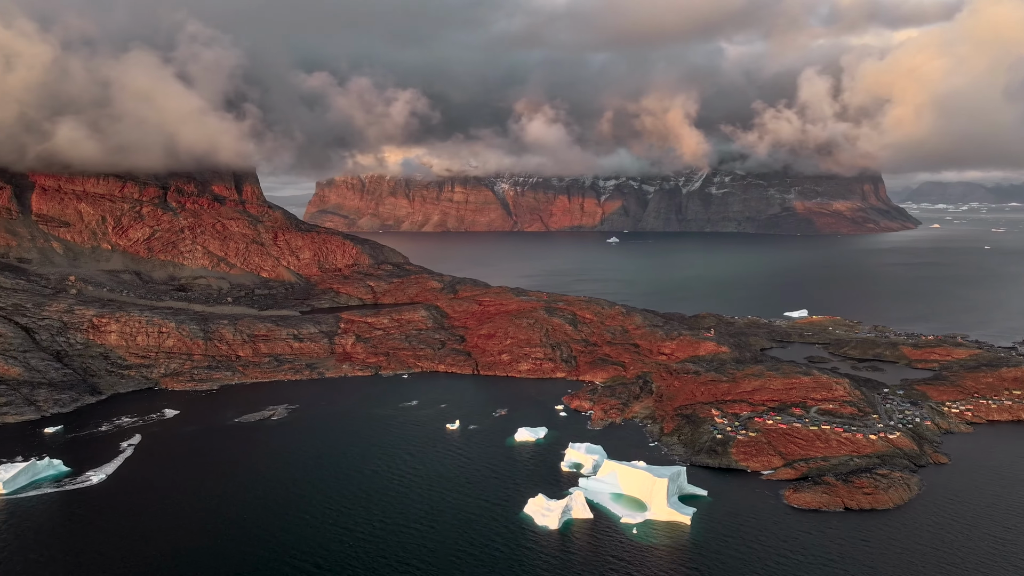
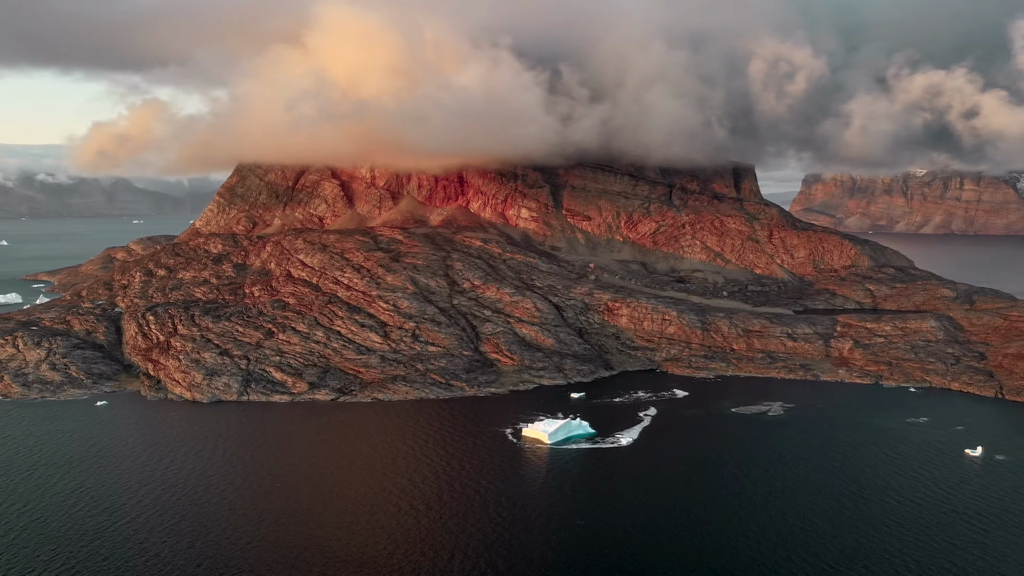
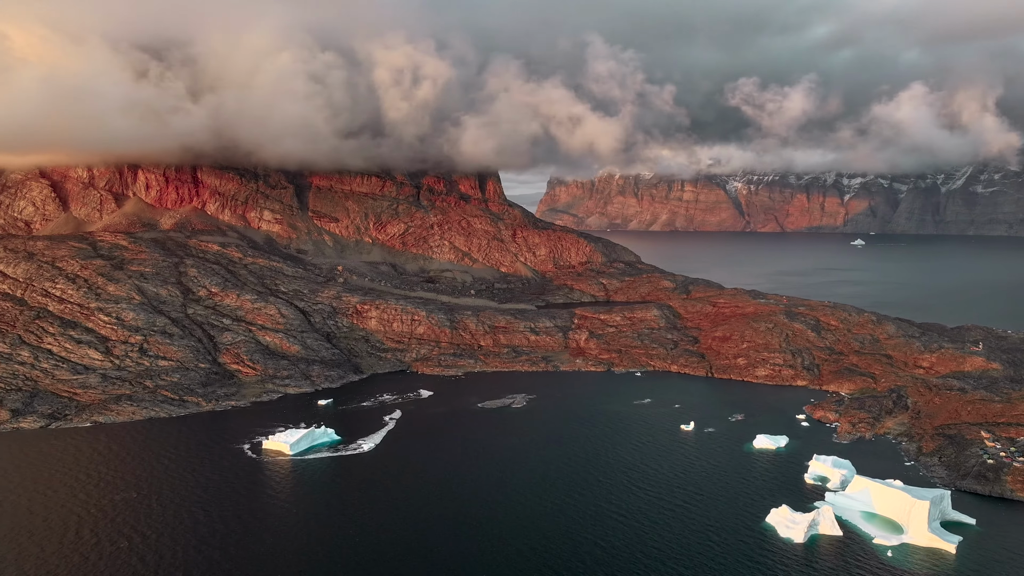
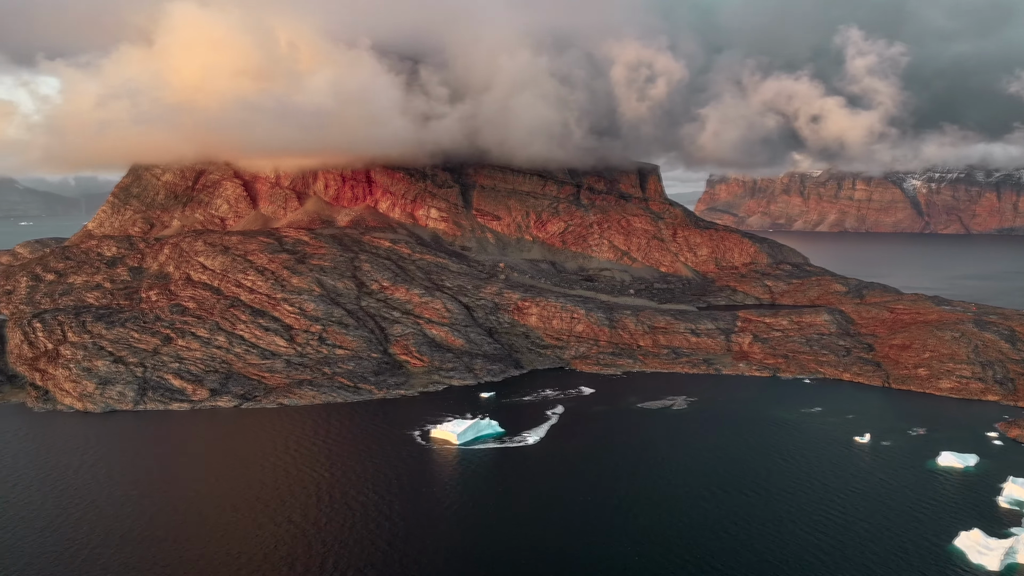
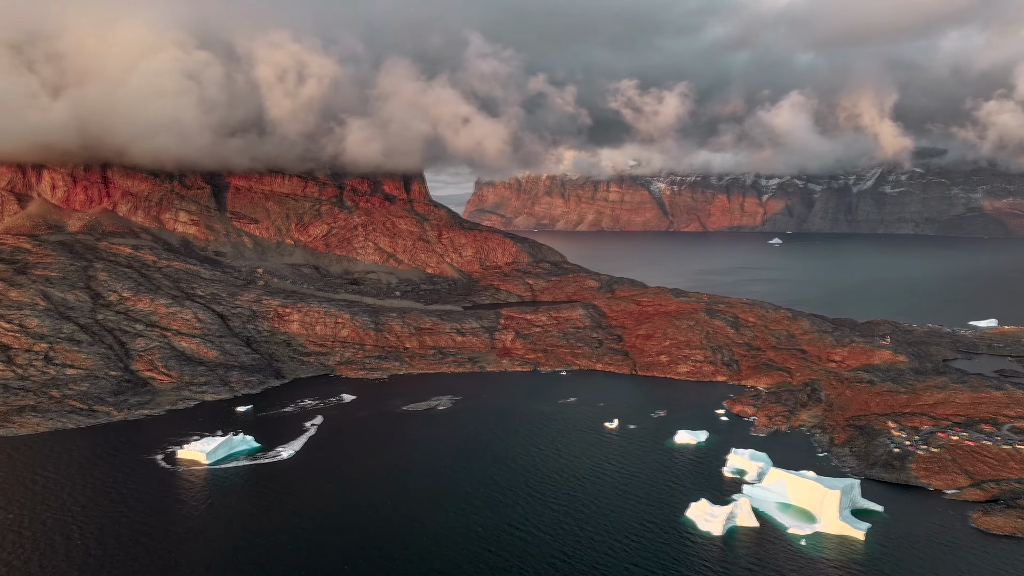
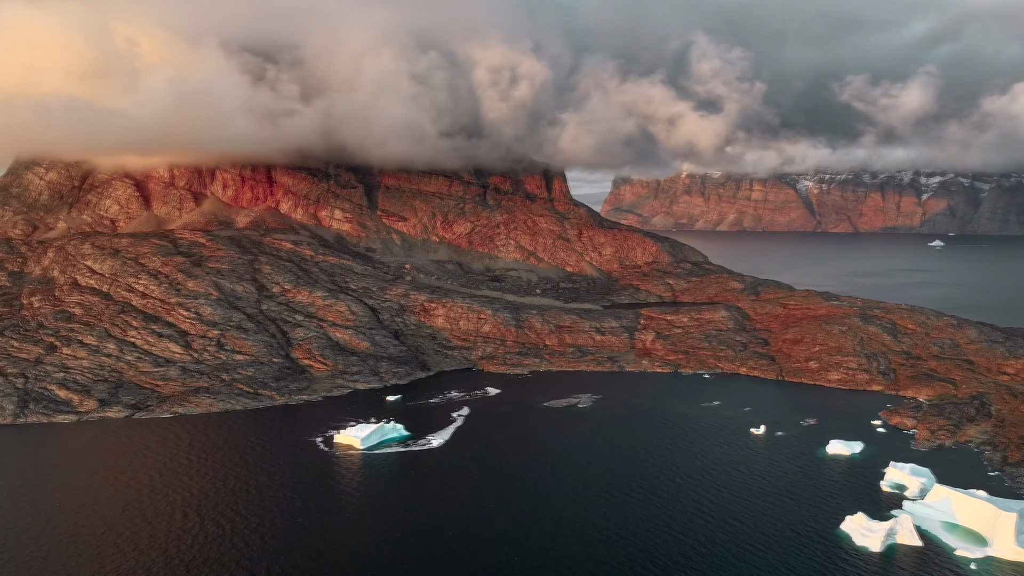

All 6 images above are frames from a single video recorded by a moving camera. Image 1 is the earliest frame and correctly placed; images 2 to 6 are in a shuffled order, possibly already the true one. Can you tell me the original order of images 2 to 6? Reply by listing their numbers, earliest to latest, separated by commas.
5, 3, 6, 4, 2
